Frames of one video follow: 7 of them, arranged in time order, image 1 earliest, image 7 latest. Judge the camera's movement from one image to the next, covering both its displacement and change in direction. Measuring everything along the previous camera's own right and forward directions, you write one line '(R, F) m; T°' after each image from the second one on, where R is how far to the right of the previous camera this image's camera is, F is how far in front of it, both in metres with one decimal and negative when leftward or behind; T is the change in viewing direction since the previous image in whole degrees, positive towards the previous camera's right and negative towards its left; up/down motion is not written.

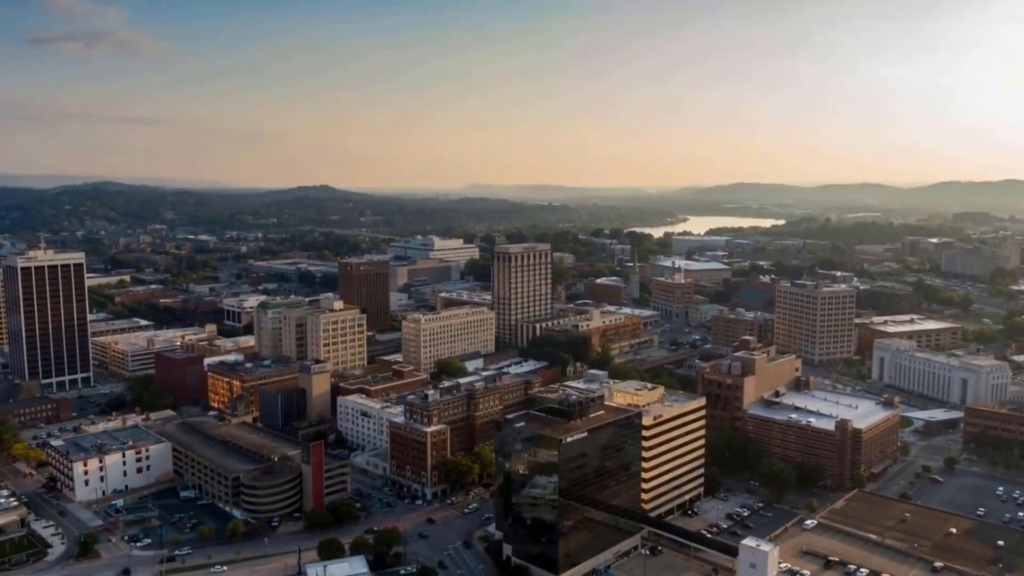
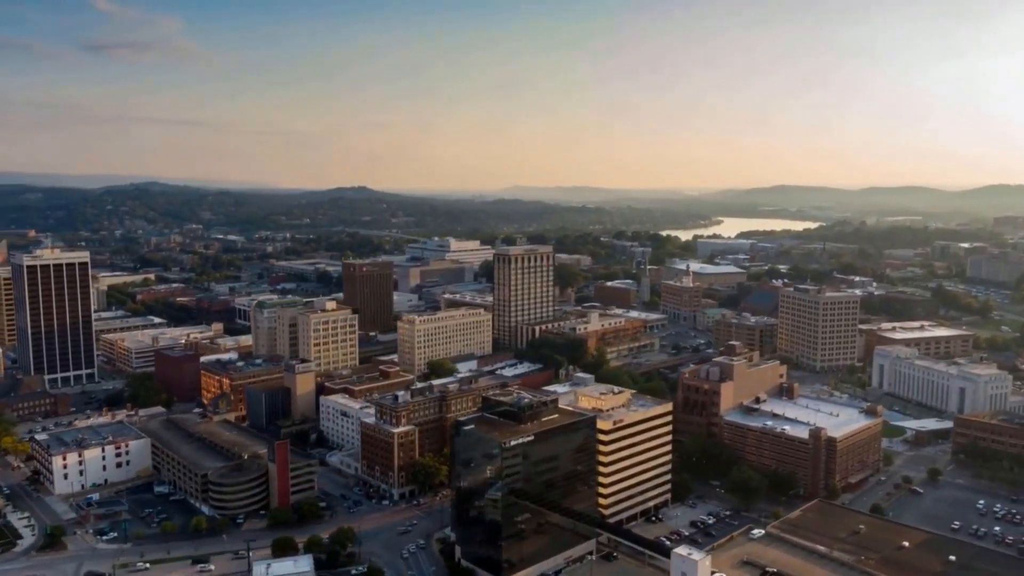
(+3.1, +0.1) m; -3°
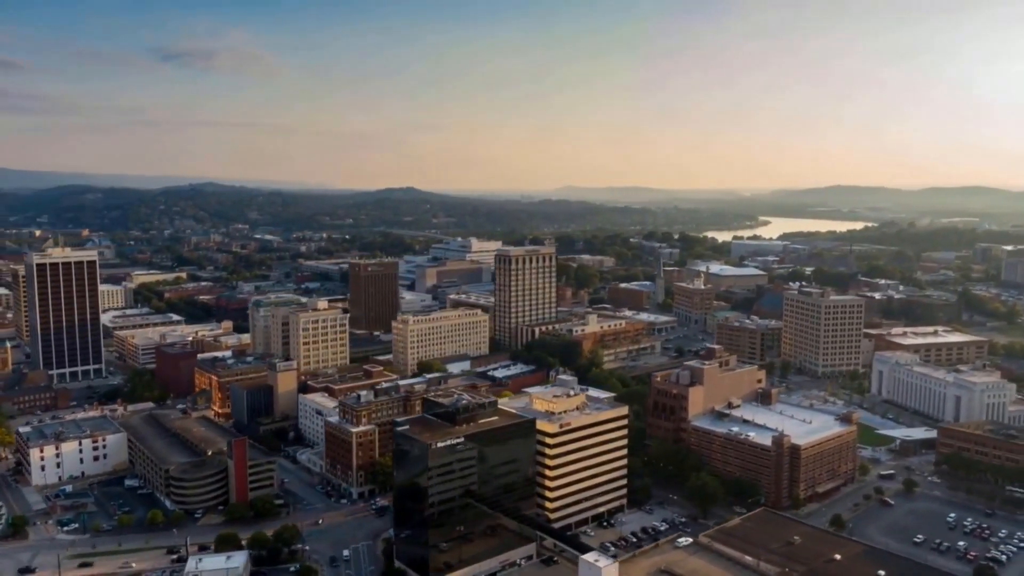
(+4.1, +0.2) m; -4°
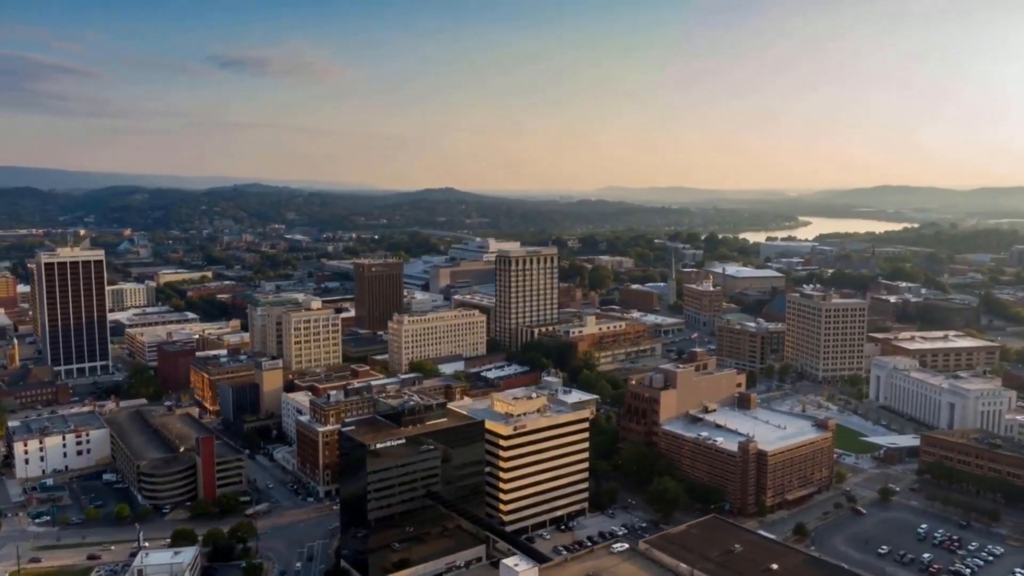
(+3.4, +0.2) m; -3°
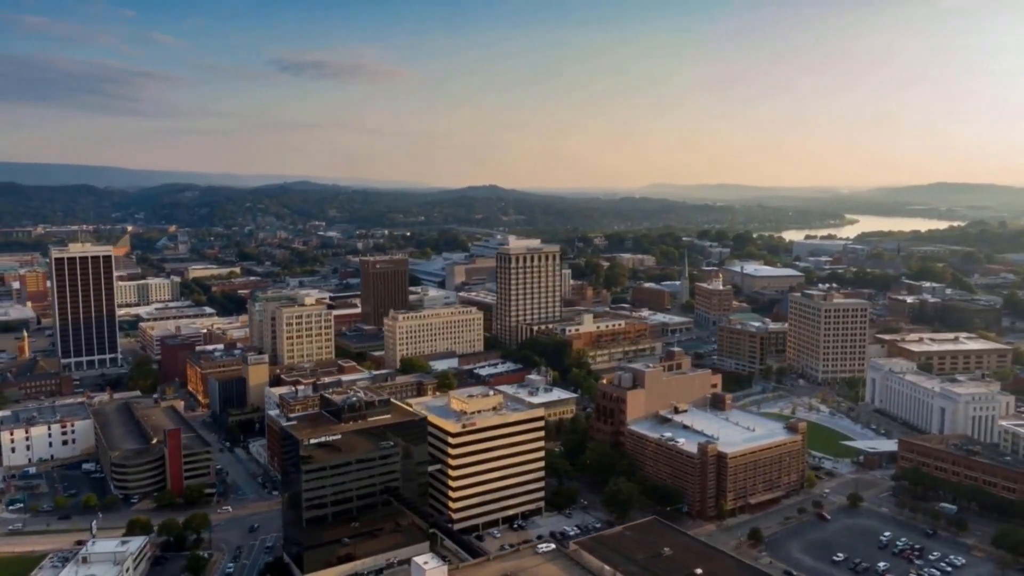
(+3.8, +0.2) m; -3°
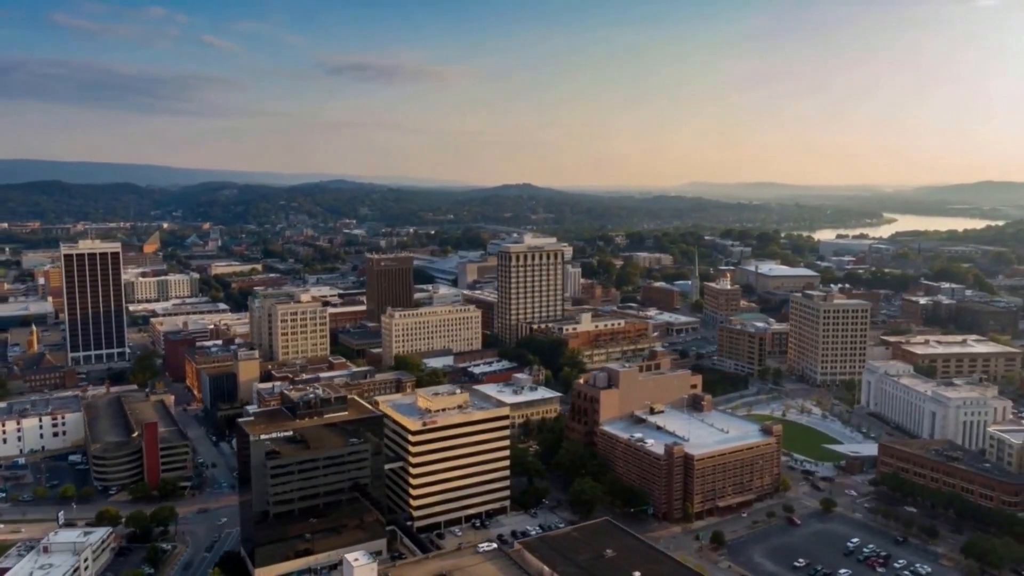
(+2.9, +0.2) m; -3°
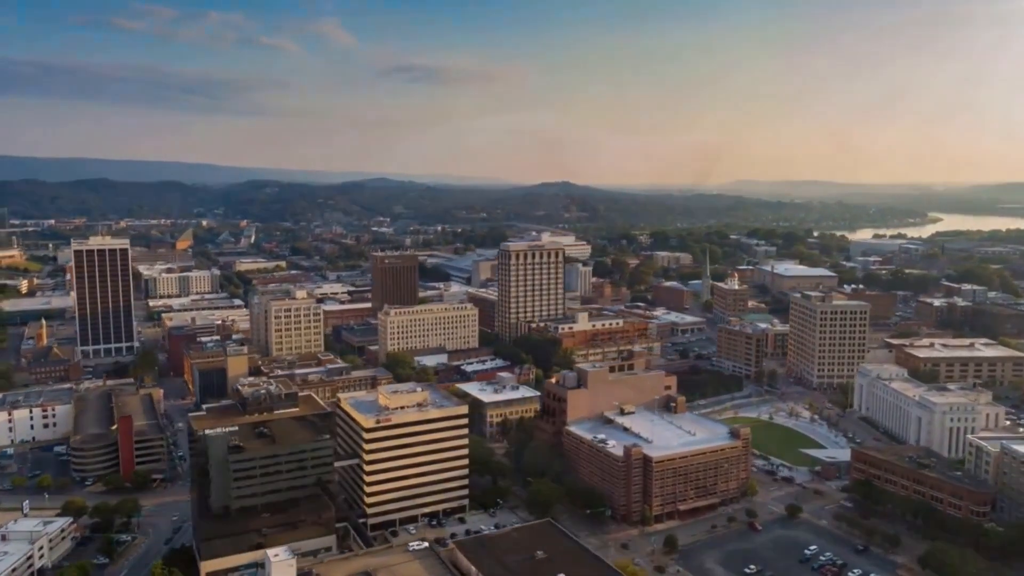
(+3.4, +0.3) m; -3°
